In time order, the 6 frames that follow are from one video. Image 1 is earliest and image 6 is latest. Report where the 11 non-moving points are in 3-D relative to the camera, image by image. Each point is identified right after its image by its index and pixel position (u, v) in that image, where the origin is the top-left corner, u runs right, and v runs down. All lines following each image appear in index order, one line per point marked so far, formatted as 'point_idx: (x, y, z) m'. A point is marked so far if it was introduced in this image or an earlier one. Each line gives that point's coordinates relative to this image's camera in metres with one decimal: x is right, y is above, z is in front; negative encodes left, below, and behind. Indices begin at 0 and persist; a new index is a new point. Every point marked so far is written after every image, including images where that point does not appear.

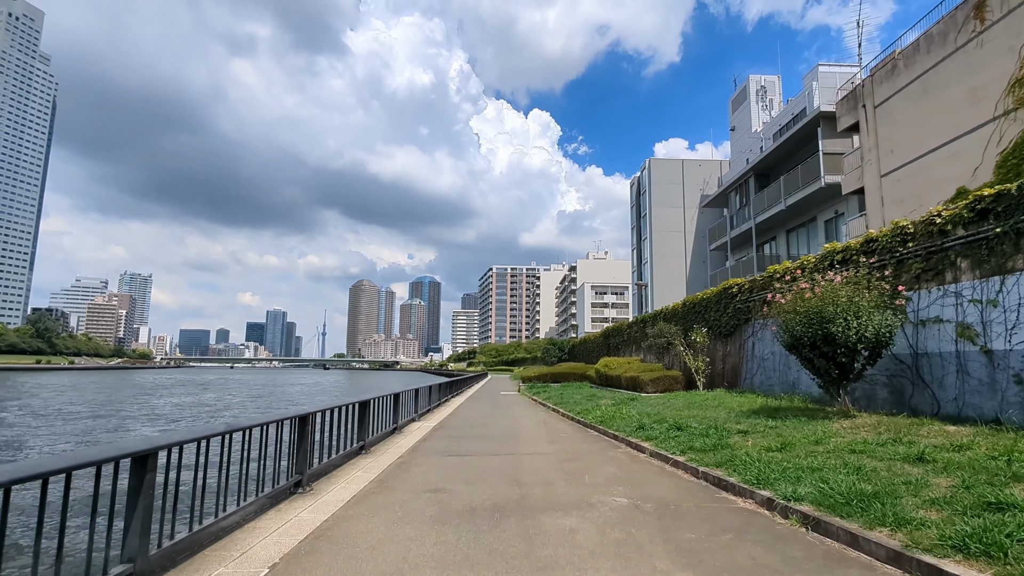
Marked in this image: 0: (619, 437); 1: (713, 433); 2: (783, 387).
0: (+2.4, -3.3, +11.1) m
1: (+3.8, -2.8, +9.6) m
2: (+7.8, -2.9, +14.6) m
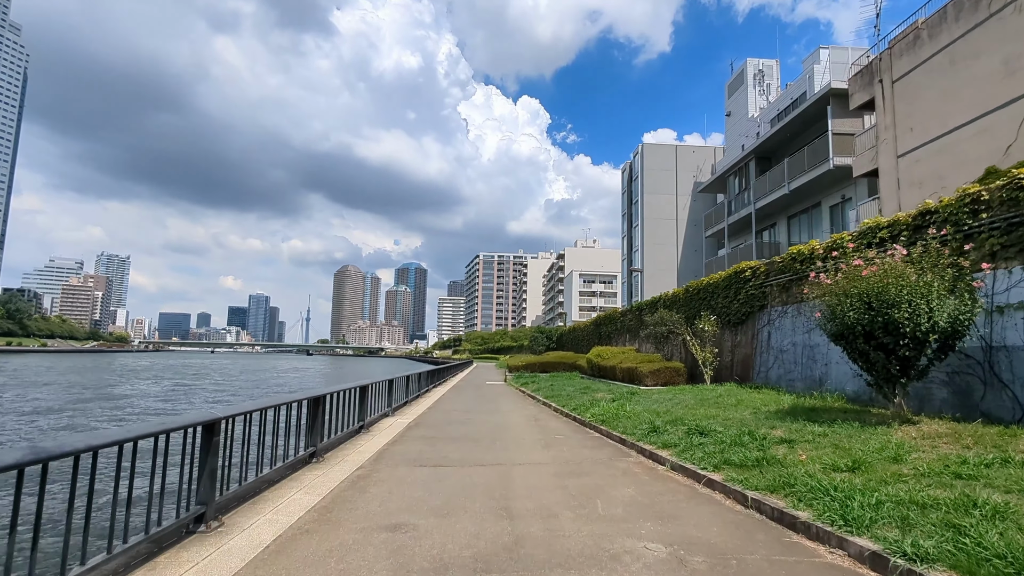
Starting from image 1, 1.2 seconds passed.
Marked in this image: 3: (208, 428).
0: (+2.1, -2.8, +9.3) m
1: (+3.7, -2.4, +7.8) m
2: (+7.5, -2.4, +12.9) m
3: (-3.0, -1.4, +4.9) m
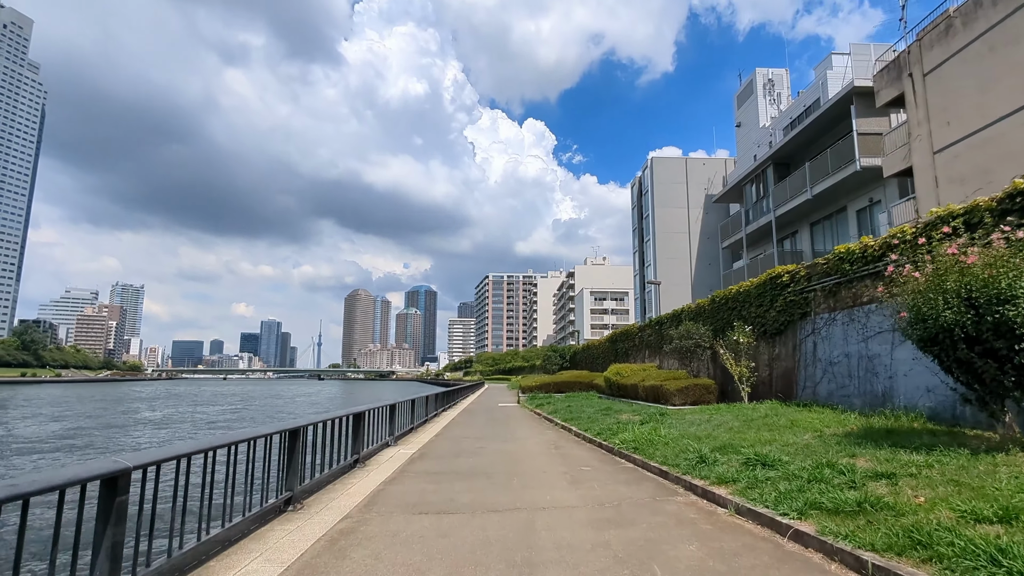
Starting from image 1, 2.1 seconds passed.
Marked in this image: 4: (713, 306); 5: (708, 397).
0: (+2.4, -2.9, +7.7) m
1: (+3.9, -2.3, +6.2) m
2: (+7.9, -2.5, +11.2) m
3: (-2.8, -1.3, +3.5) m
4: (+7.6, -0.7, +18.9) m
5: (+6.8, -3.8, +17.5) m
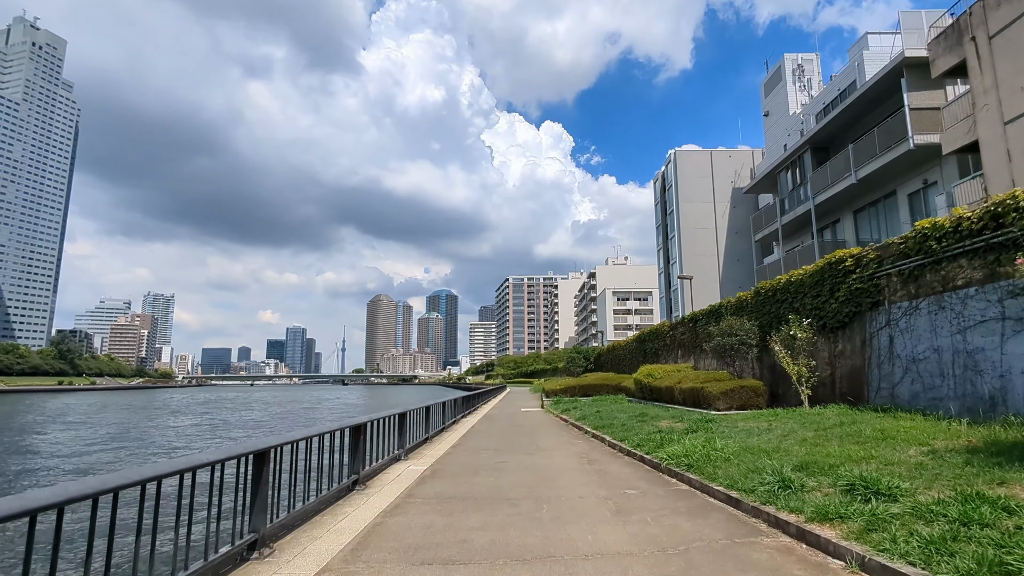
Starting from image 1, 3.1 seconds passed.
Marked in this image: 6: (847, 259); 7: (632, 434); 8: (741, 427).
0: (+2.8, -2.6, +6.0) m
1: (+4.2, -2.0, +4.5) m
2: (+8.4, -2.1, +9.3) m
3: (-2.6, -1.1, +2.0) m
4: (+8.4, -0.4, +17.0) m
5: (+7.6, -3.5, +15.6) m
6: (+8.5, +0.8, +12.8) m
7: (+3.0, -3.6, +12.5) m
8: (+5.0, -3.0, +10.8) m
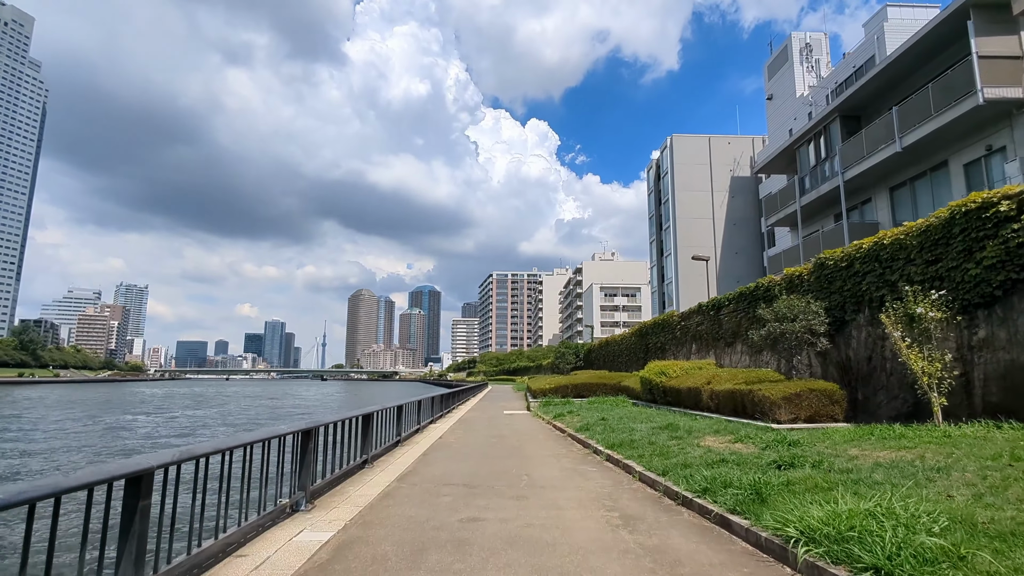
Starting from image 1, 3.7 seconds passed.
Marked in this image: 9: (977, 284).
0: (+2.7, -1.8, +1.5) m
1: (+4.2, -1.2, 0.0) m
2: (+8.1, -1.4, +4.9) m
3: (-2.6, -0.2, -2.7) m
4: (+7.9, +0.4, +12.6) m
5: (+7.1, -2.7, +11.2) m
6: (+8.2, +1.5, +8.4) m
7: (+2.7, -2.8, +8.0) m
8: (+4.7, -2.2, +6.3) m
9: (+8.1, +0.1, +8.7) m
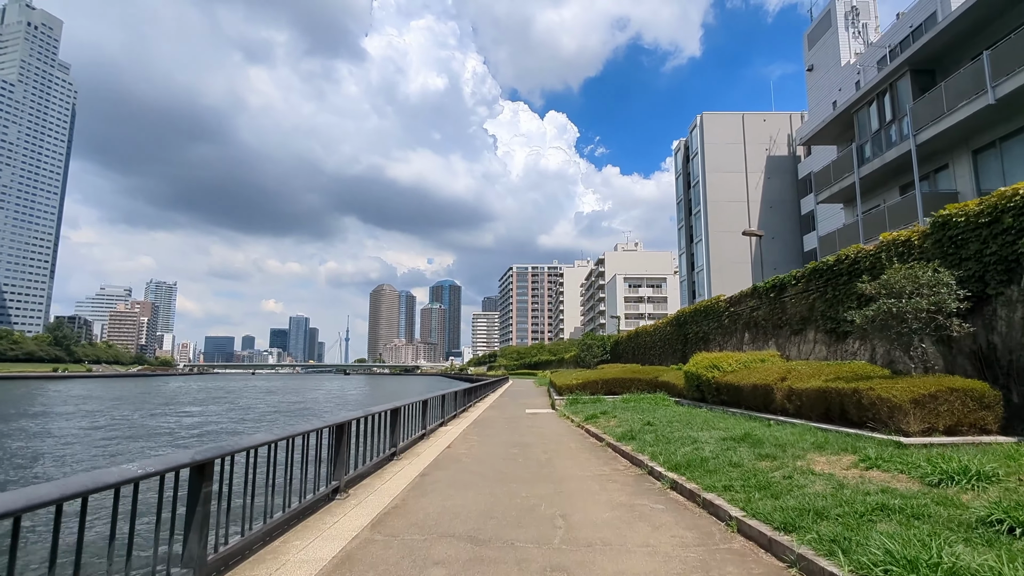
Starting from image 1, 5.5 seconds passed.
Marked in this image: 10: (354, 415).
0: (+2.7, -1.3, -1.5) m
1: (+4.1, -0.7, -3.0) m
2: (+8.3, -0.8, +1.8) m
3: (-2.7, +0.1, -5.4) m
4: (+8.4, +1.0, +9.5) m
5: (+7.6, -2.1, +8.1) m
6: (+8.5, +2.1, +5.2) m
7: (+3.0, -2.2, +5.0) m
8: (+4.9, -1.6, +3.3) m
9: (+8.4, +0.7, +5.6) m
10: (-2.3, -1.8, +7.2) m
